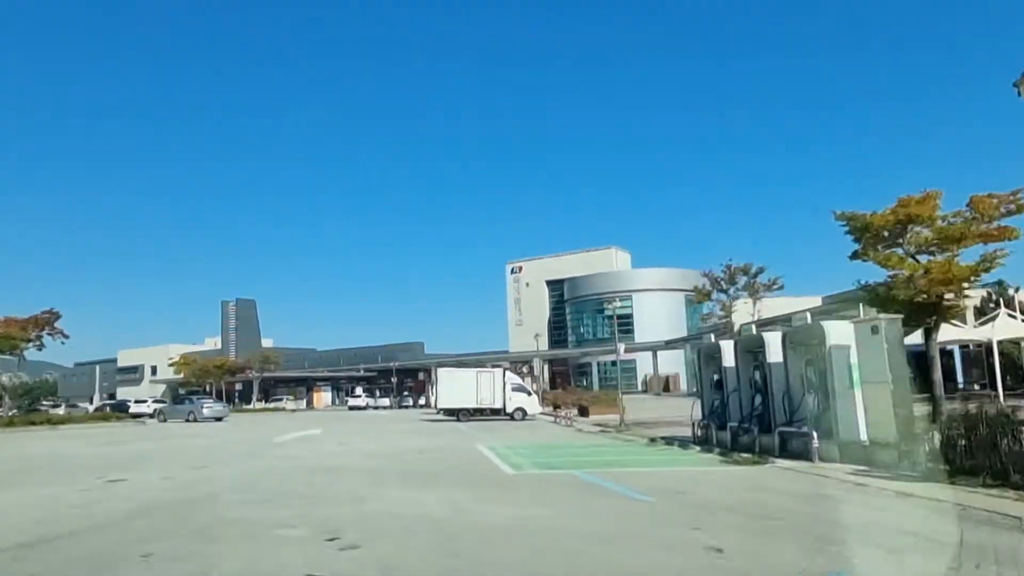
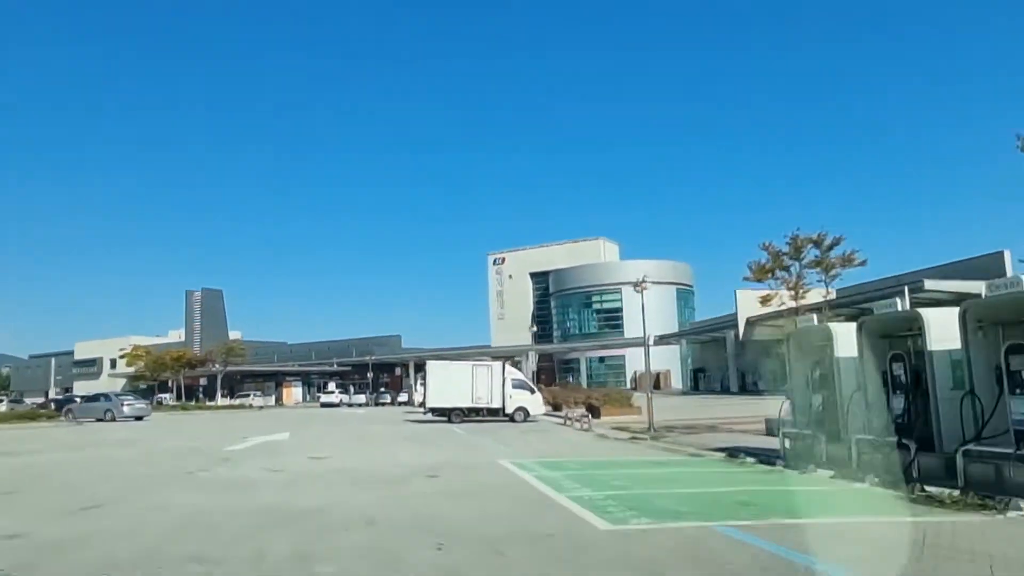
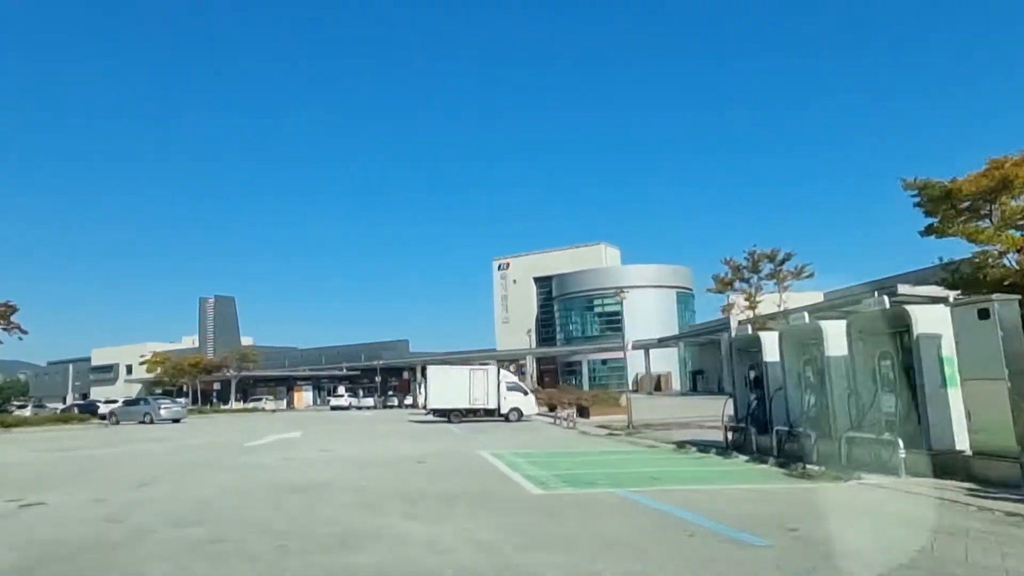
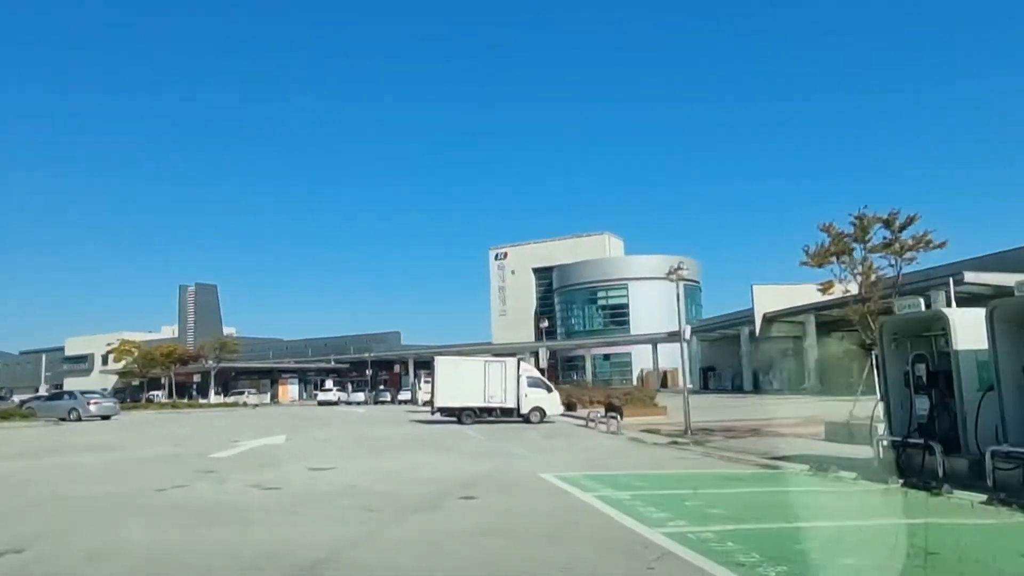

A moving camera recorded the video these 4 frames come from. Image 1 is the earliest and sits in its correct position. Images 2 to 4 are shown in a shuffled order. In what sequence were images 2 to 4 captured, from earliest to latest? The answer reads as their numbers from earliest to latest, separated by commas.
3, 2, 4
